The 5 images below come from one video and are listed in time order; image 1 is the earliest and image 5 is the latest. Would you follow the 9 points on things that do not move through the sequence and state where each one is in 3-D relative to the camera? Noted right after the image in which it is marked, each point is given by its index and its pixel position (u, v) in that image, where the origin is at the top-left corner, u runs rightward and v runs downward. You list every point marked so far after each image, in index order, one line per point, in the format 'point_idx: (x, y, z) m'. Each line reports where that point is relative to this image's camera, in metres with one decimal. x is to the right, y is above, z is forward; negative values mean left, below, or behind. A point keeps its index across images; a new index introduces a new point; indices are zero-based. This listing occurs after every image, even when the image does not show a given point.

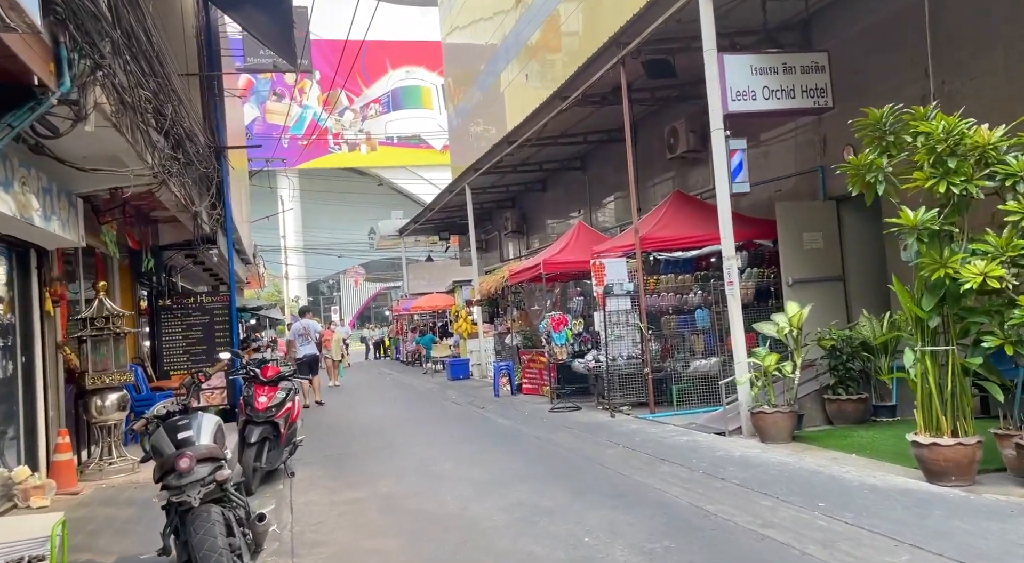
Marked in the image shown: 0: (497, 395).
0: (-0.3, -2.2, +17.8) m
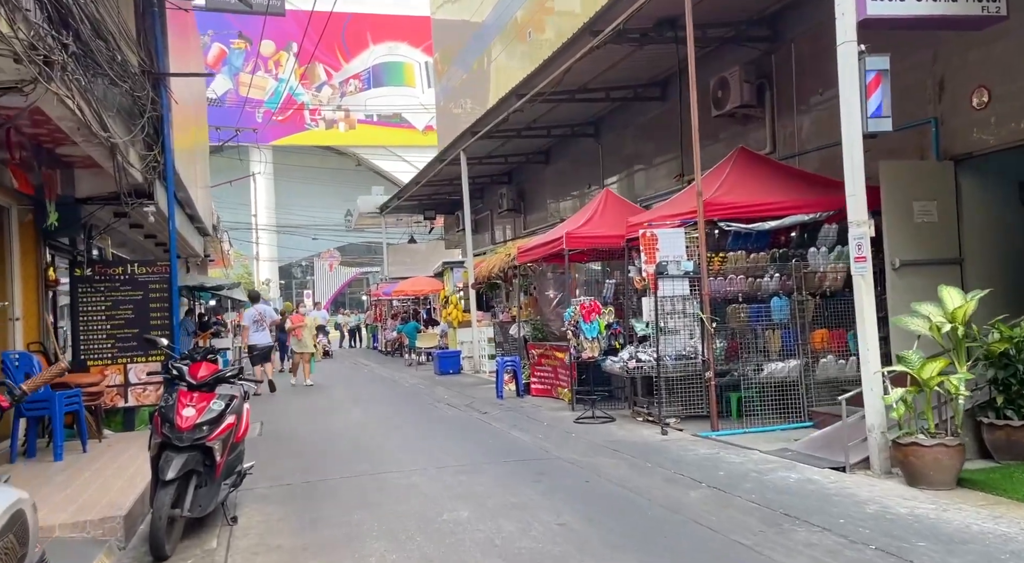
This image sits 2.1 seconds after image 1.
0: (-0.2, -1.9, +14.9) m
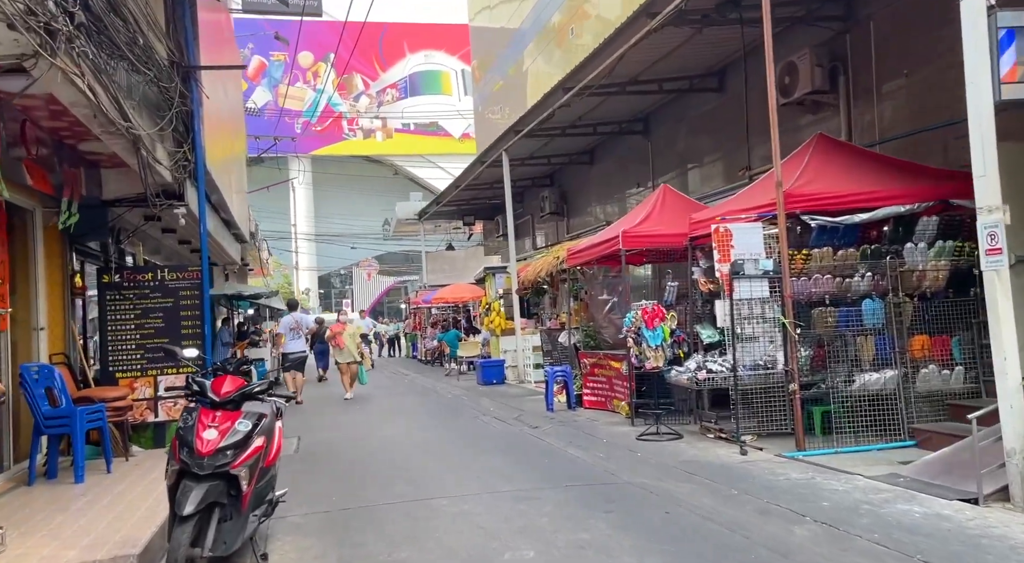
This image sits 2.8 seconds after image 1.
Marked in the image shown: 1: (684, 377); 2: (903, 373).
0: (+0.6, -1.9, +14.0) m
1: (+1.9, -1.1, +10.2) m
2: (+3.7, -0.9, +8.5) m
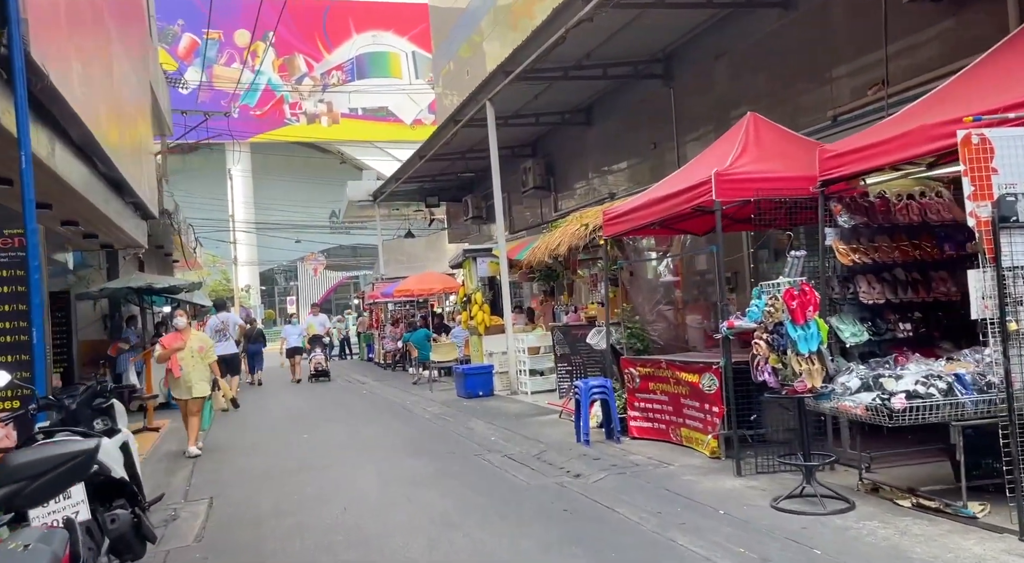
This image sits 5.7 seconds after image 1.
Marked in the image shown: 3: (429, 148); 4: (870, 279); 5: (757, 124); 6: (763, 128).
0: (+0.8, -1.7, +9.8) m
1: (+2.3, -0.8, +6.1) m
2: (+4.1, -0.6, +4.5) m
3: (-1.7, +2.9, +19.6) m
4: (+3.0, 0.0, +7.7) m
5: (+2.3, +1.5, +8.5) m
6: (+2.4, +1.4, +8.5) m
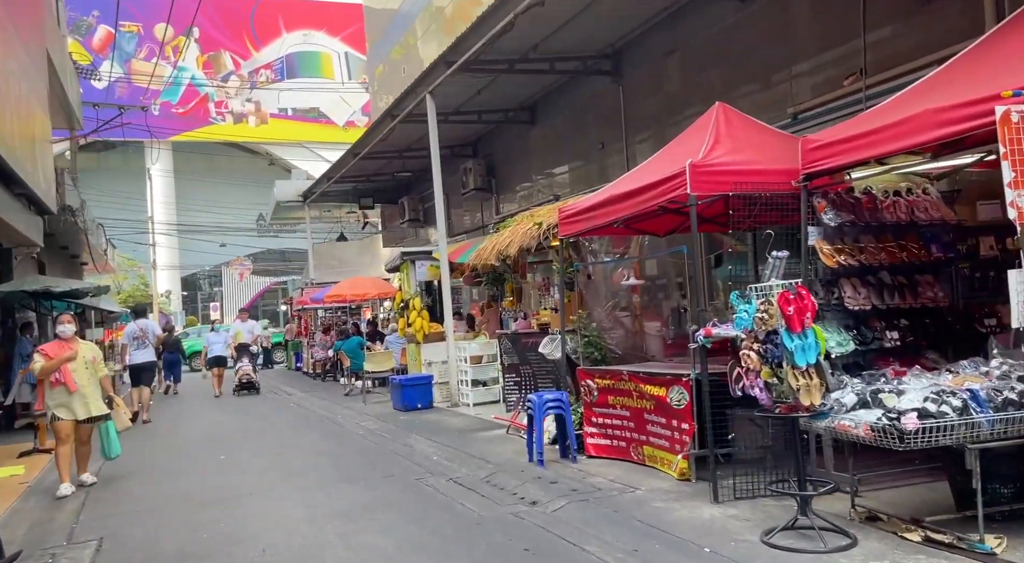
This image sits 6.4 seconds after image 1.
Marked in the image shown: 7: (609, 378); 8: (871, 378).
0: (+0.2, -1.7, +8.9) m
1: (+2.0, -0.9, +5.3) m
2: (+4.0, -0.6, +3.9) m
3: (-3.0, +2.8, +18.5) m
4: (+2.6, 0.0, +7.0) m
5: (+1.9, +1.4, +7.8) m
6: (+2.0, +1.4, +7.7) m
7: (+0.9, -0.9, +8.6) m
8: (+2.4, -0.6, +6.0) m
